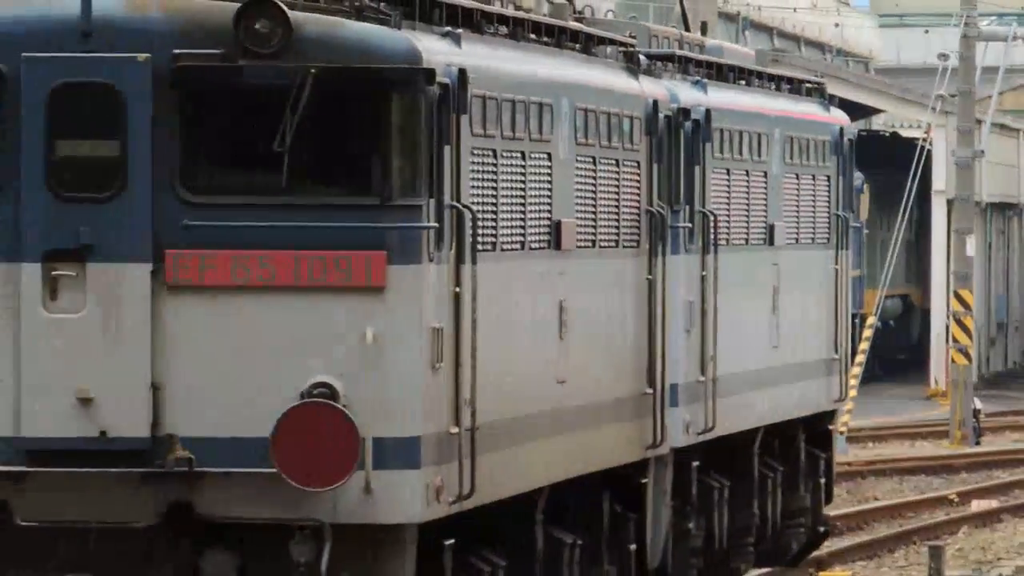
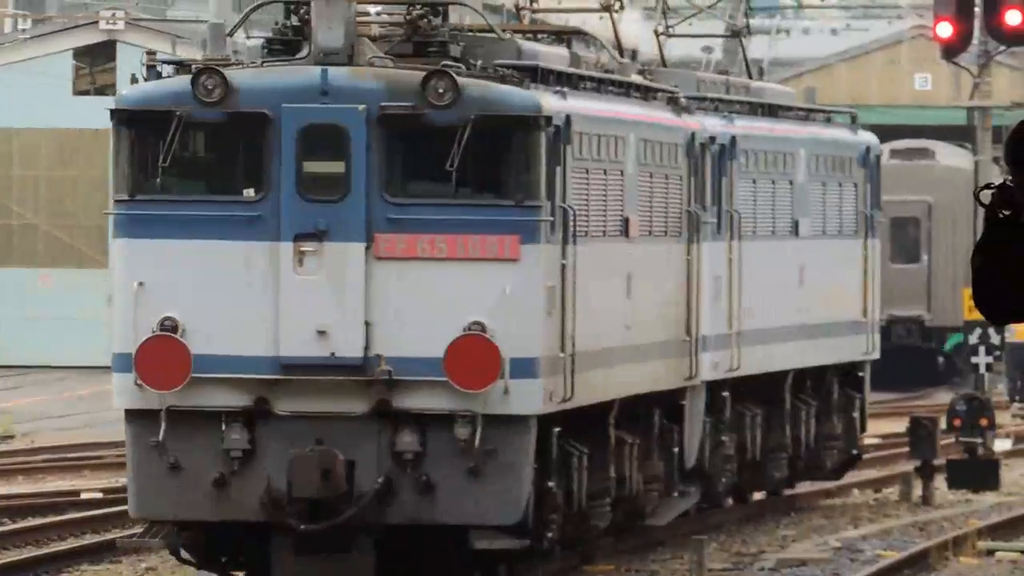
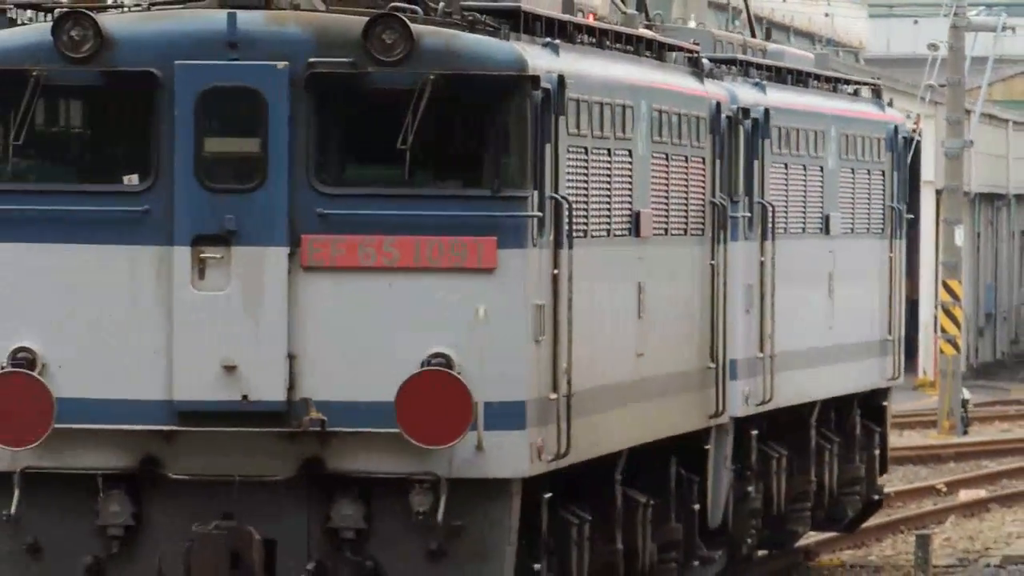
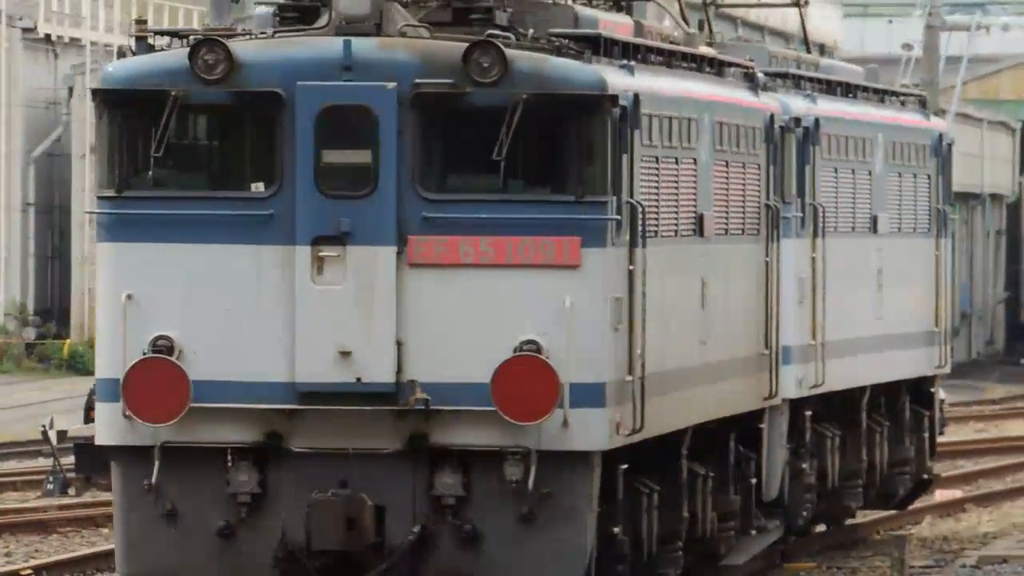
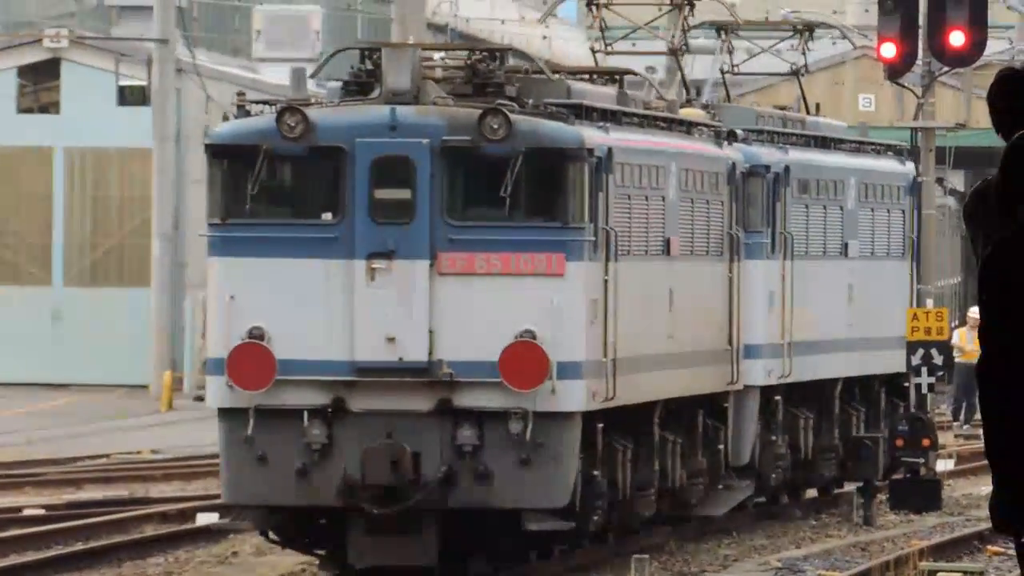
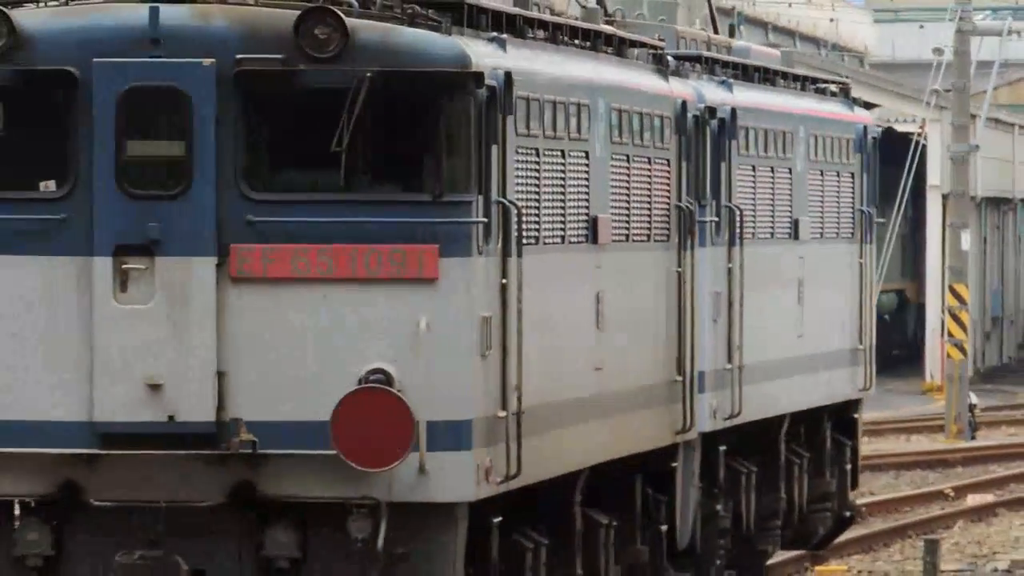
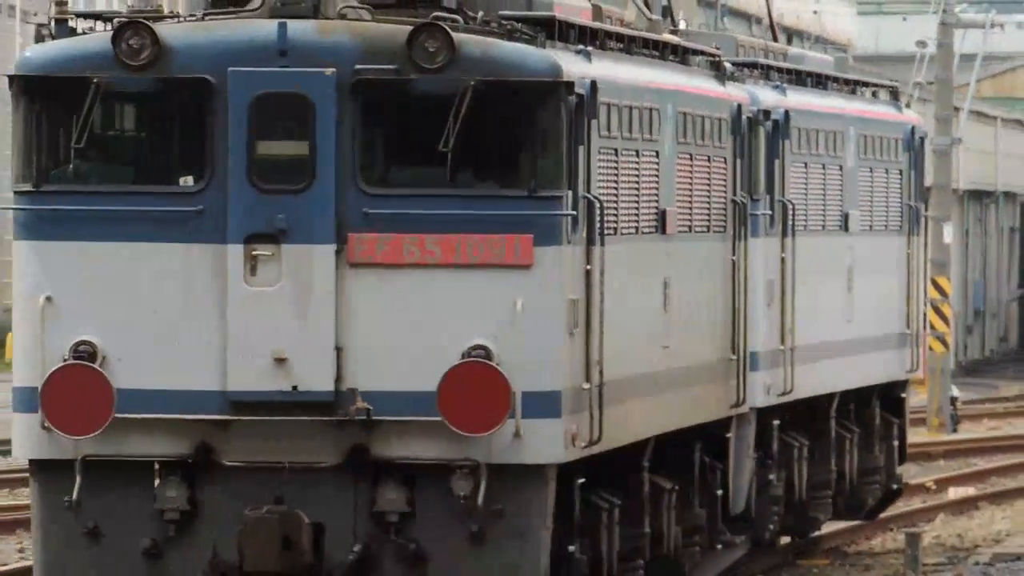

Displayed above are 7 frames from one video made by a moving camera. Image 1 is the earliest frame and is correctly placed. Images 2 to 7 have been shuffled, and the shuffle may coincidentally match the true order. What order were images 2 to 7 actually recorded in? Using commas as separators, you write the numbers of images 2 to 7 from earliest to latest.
6, 3, 7, 4, 2, 5
